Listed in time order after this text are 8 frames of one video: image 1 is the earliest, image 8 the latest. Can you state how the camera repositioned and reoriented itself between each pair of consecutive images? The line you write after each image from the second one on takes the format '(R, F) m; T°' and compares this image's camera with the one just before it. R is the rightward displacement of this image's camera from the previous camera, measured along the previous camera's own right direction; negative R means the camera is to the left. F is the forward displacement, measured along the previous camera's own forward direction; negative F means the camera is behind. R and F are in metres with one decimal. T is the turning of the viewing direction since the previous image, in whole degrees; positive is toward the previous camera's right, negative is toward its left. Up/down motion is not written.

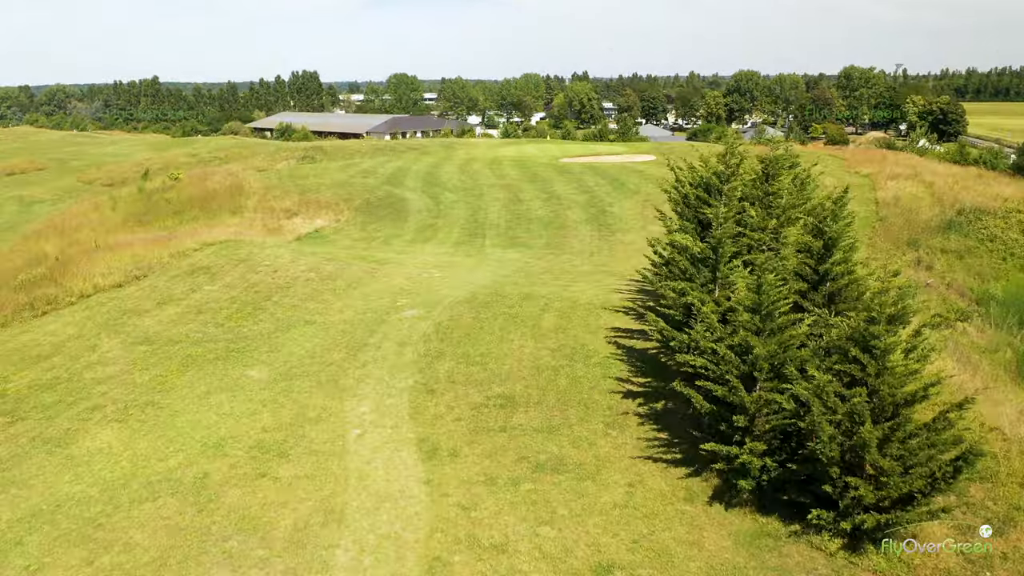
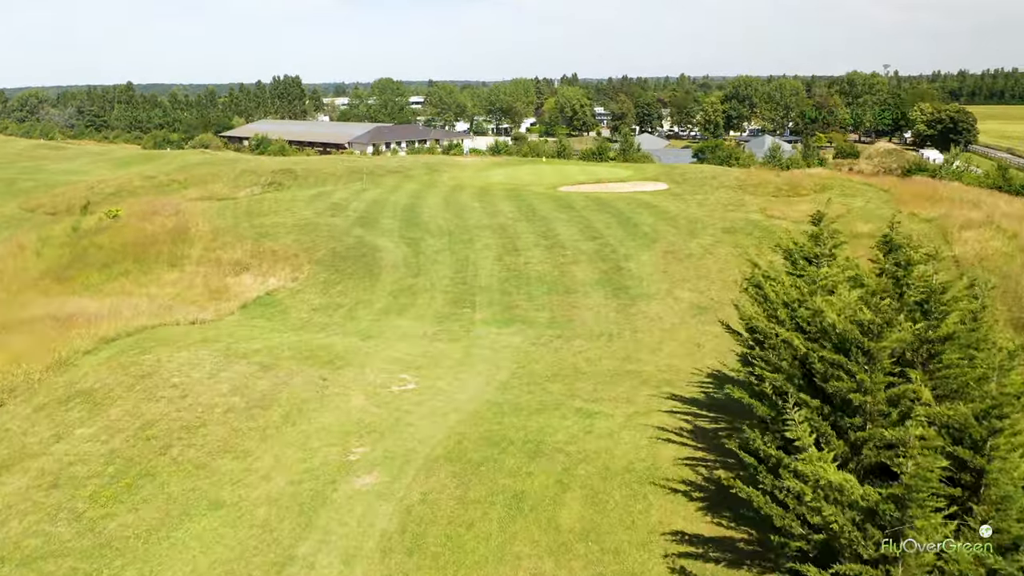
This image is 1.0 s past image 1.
(-0.2, +6.1) m; +1°
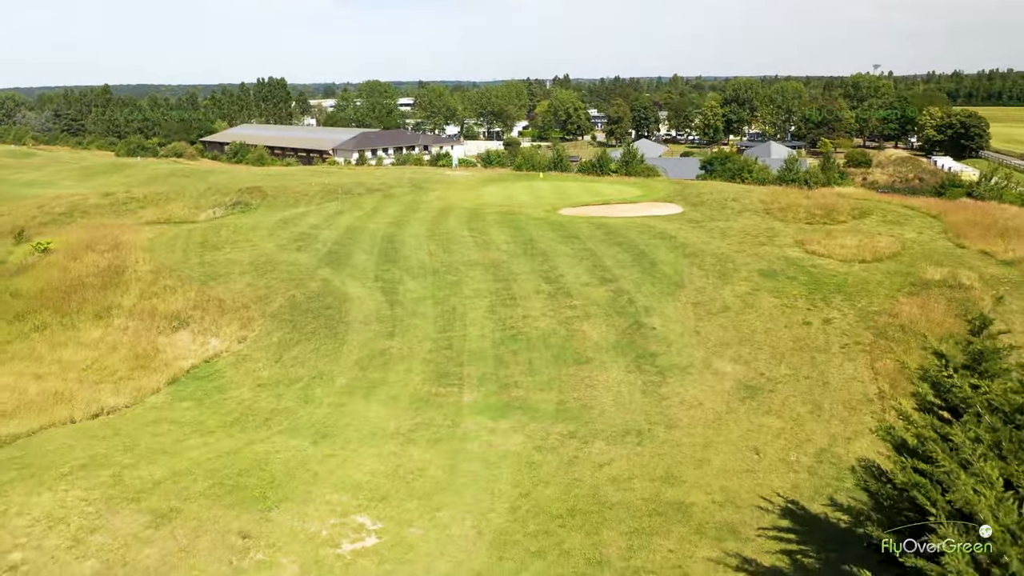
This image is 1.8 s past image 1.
(-0.1, +5.3) m; +1°
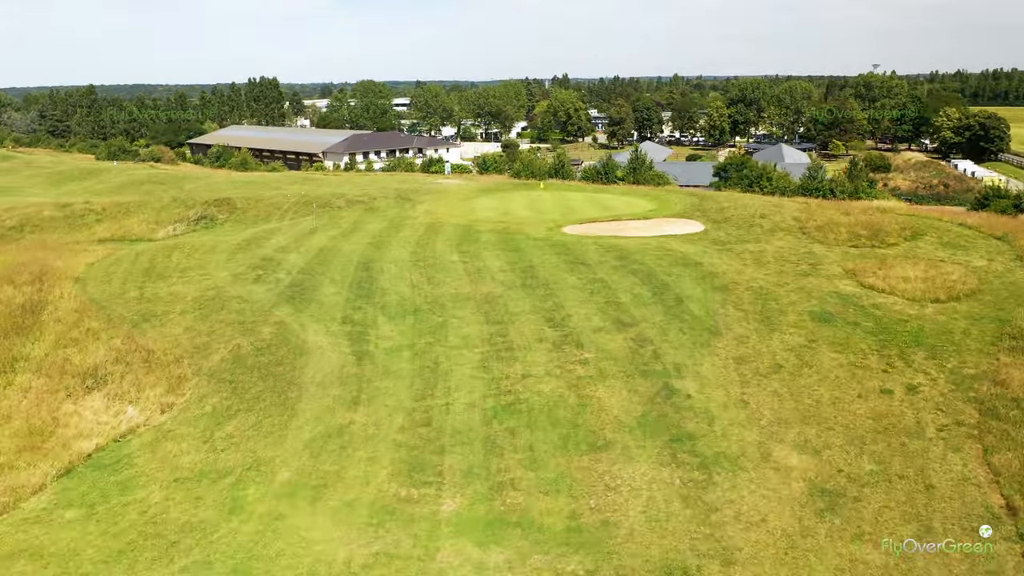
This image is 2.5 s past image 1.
(+0.1, +5.0) m; 0°
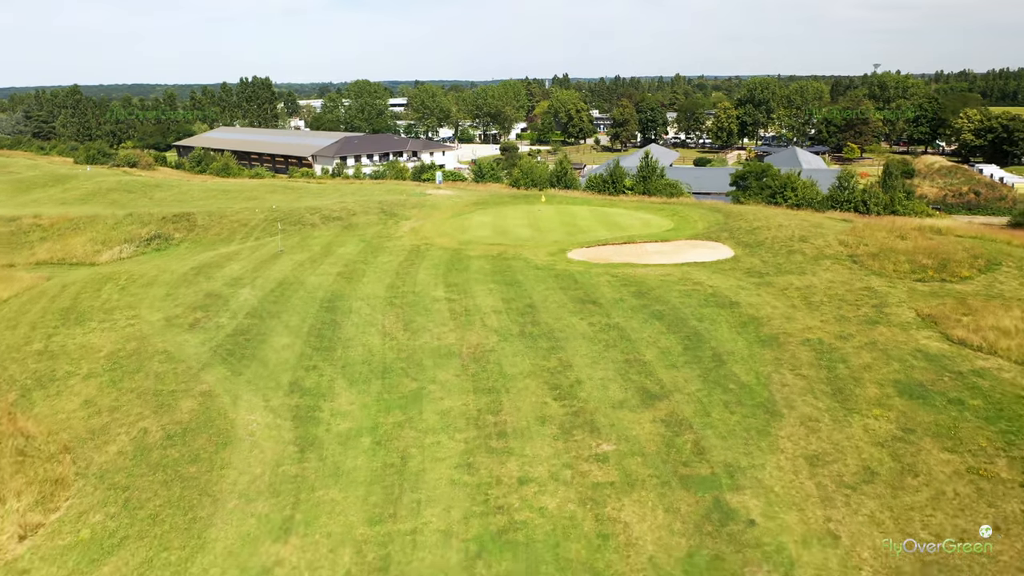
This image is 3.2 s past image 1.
(+0.1, +5.2) m; 0°
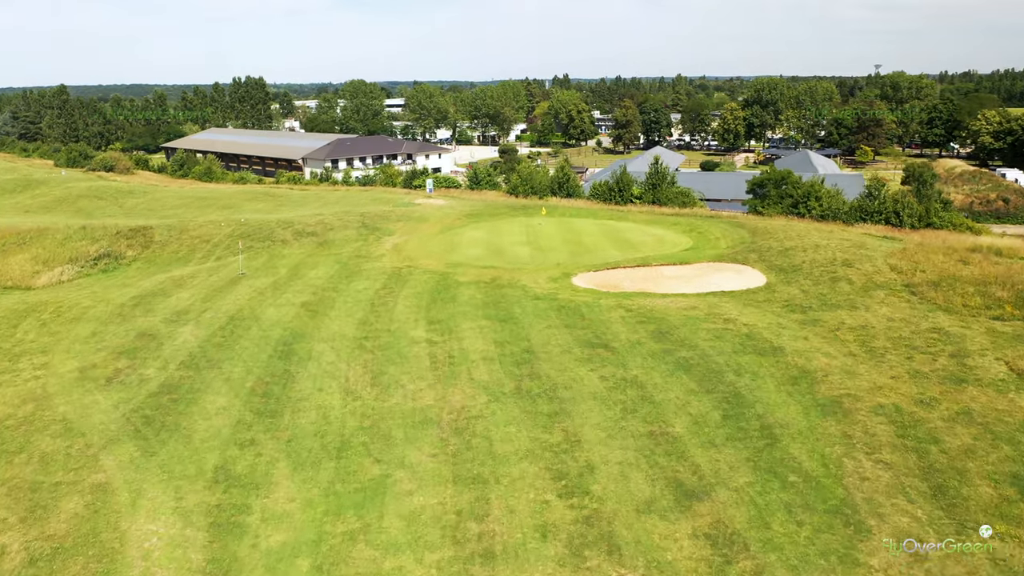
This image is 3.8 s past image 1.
(+0.1, +4.3) m; 0°
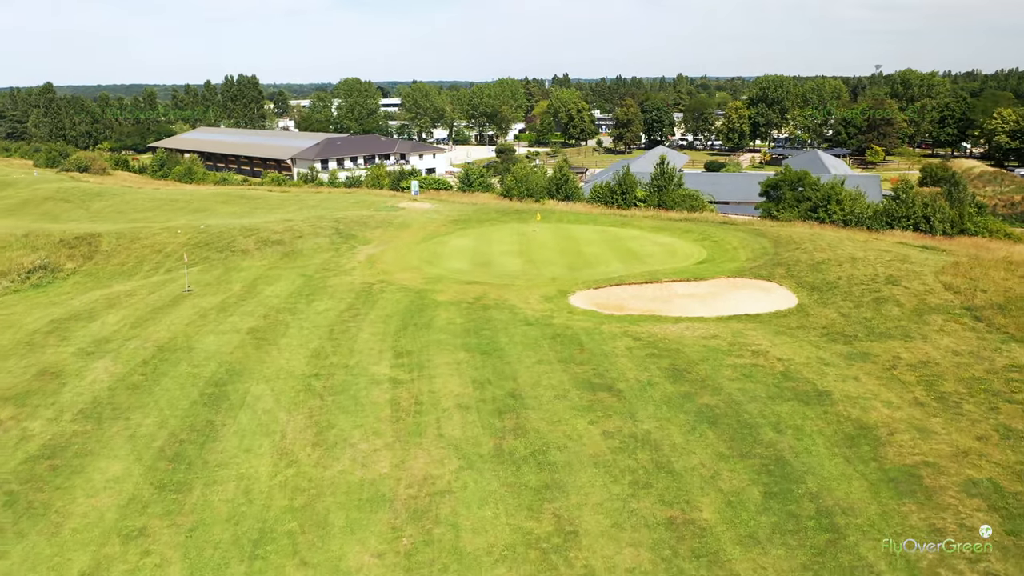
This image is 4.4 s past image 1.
(+0.4, +3.8) m; 0°
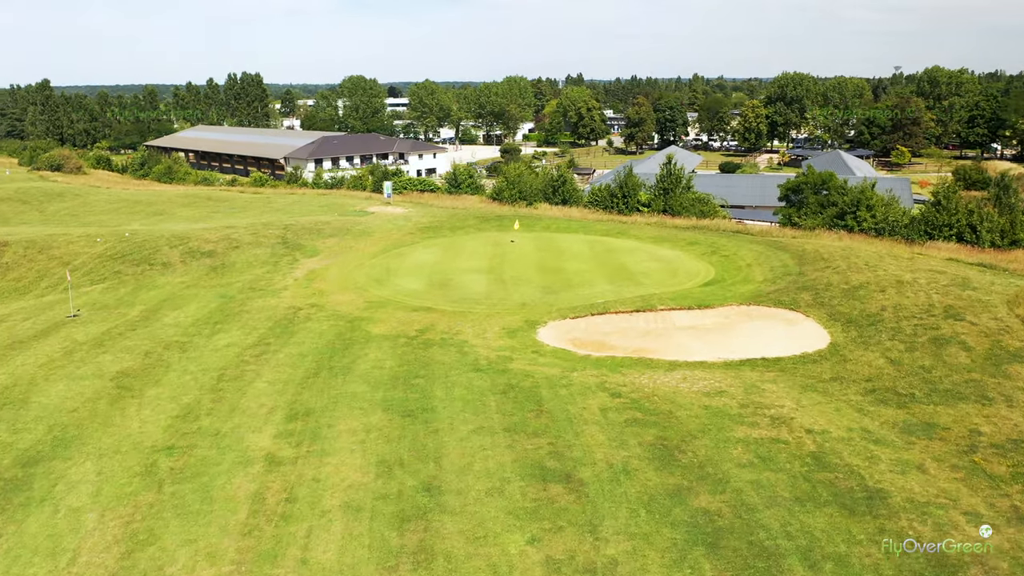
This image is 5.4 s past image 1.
(+1.4, +4.9) m; -1°
